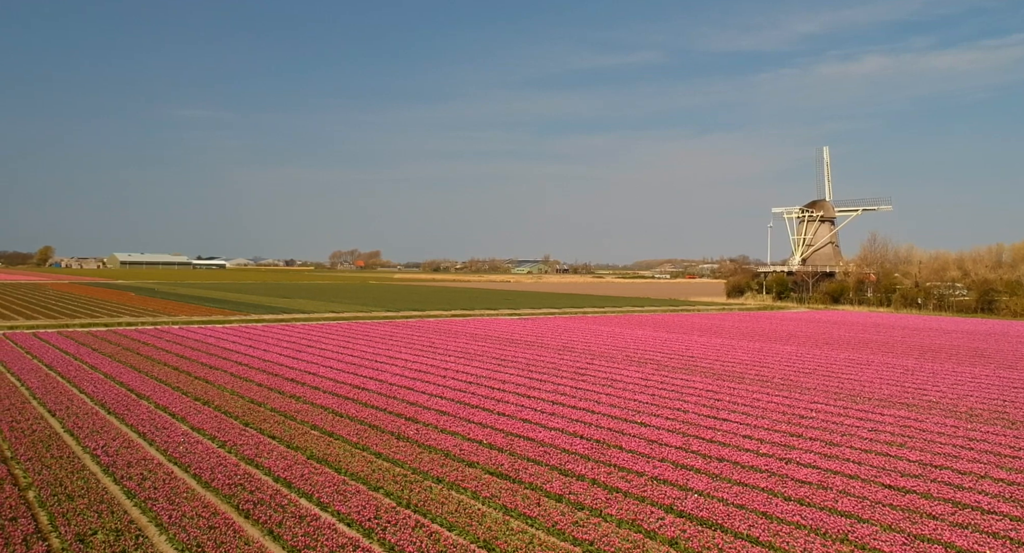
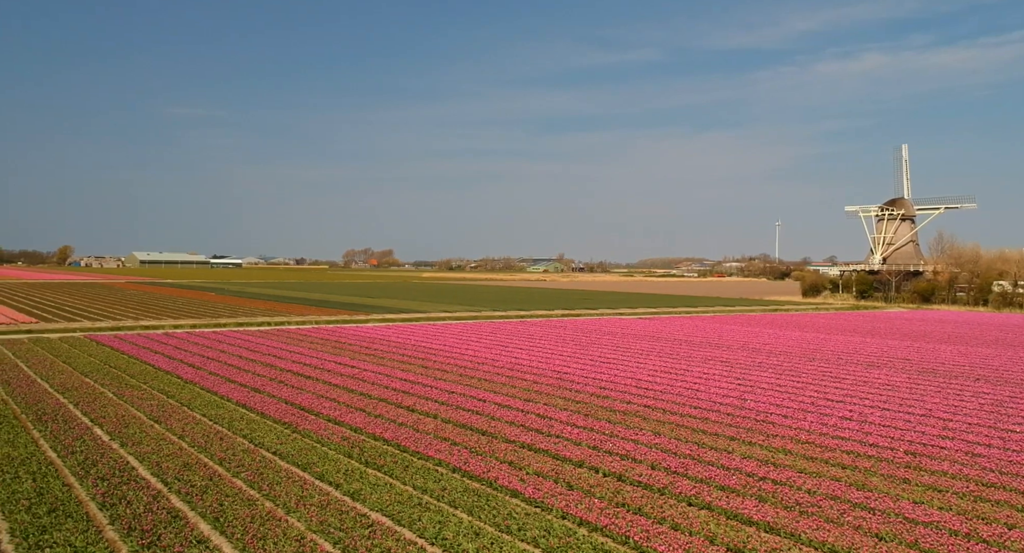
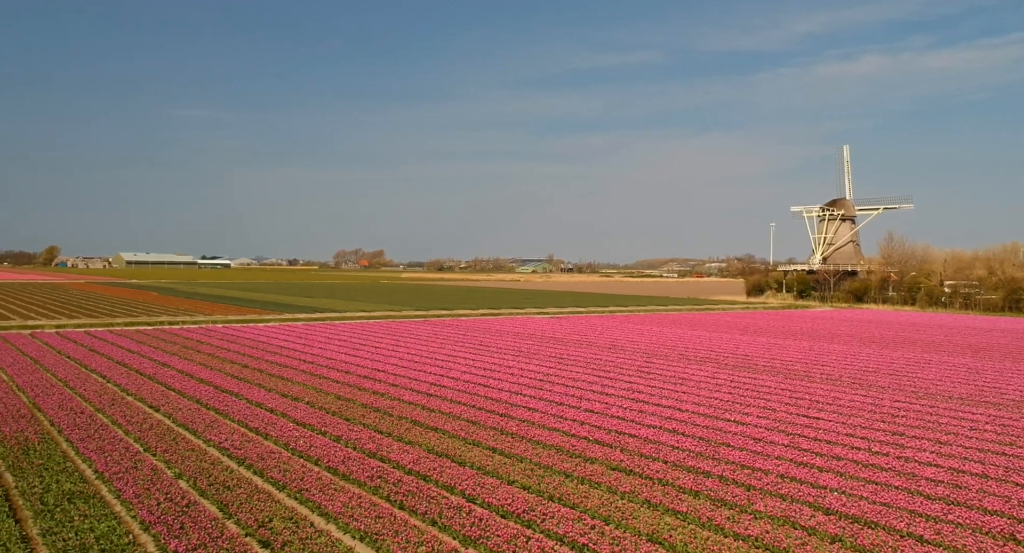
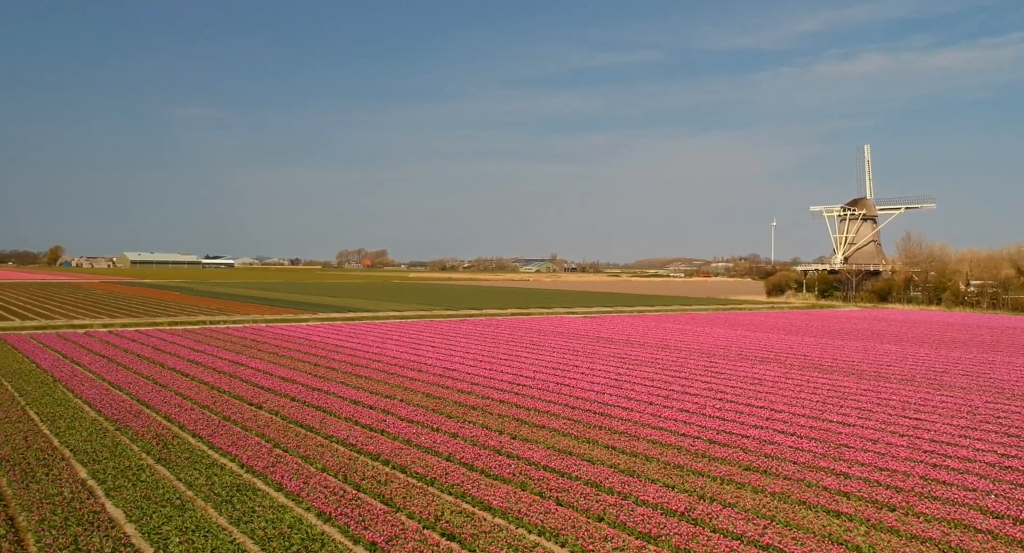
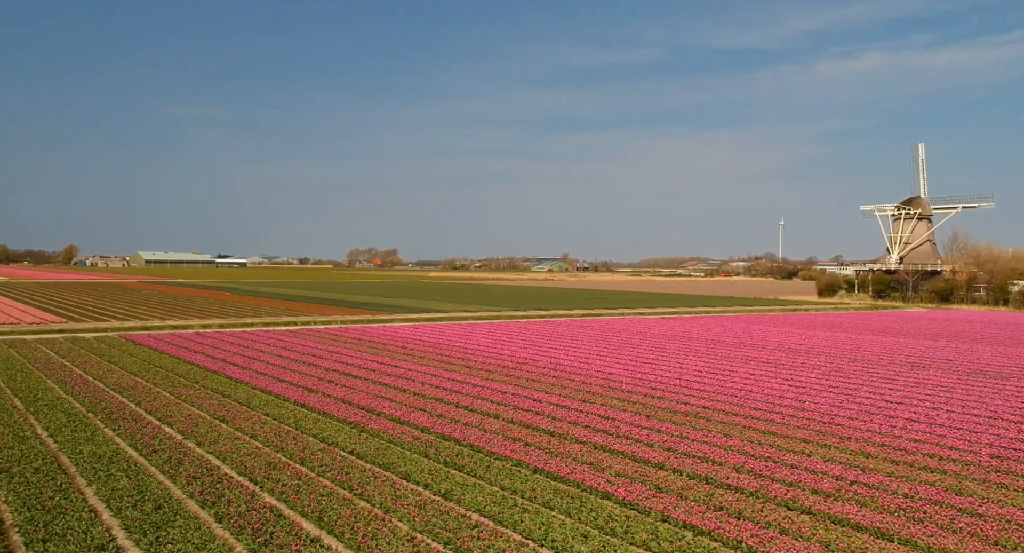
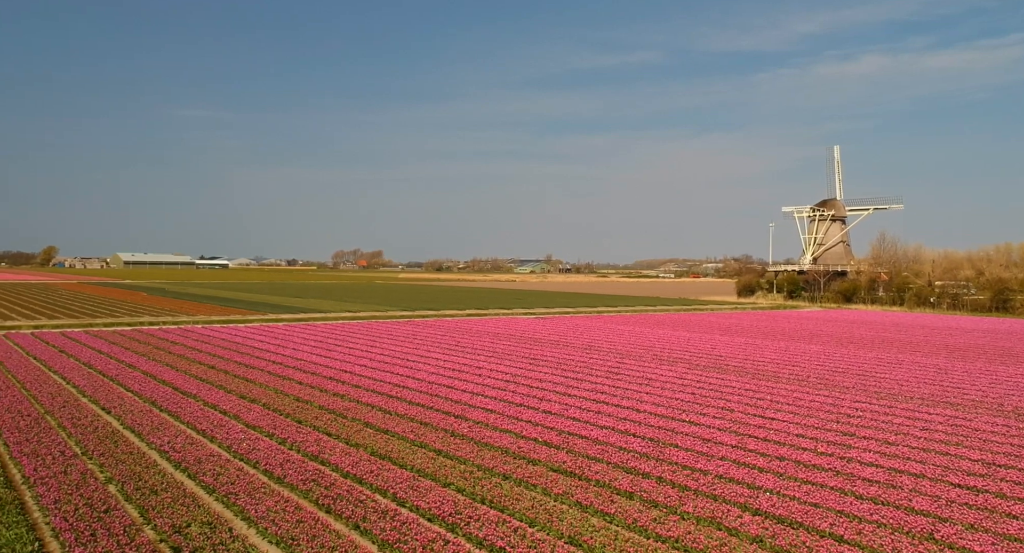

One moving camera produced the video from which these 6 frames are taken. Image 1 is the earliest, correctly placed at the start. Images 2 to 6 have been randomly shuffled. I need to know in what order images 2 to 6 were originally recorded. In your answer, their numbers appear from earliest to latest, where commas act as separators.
6, 3, 4, 2, 5
